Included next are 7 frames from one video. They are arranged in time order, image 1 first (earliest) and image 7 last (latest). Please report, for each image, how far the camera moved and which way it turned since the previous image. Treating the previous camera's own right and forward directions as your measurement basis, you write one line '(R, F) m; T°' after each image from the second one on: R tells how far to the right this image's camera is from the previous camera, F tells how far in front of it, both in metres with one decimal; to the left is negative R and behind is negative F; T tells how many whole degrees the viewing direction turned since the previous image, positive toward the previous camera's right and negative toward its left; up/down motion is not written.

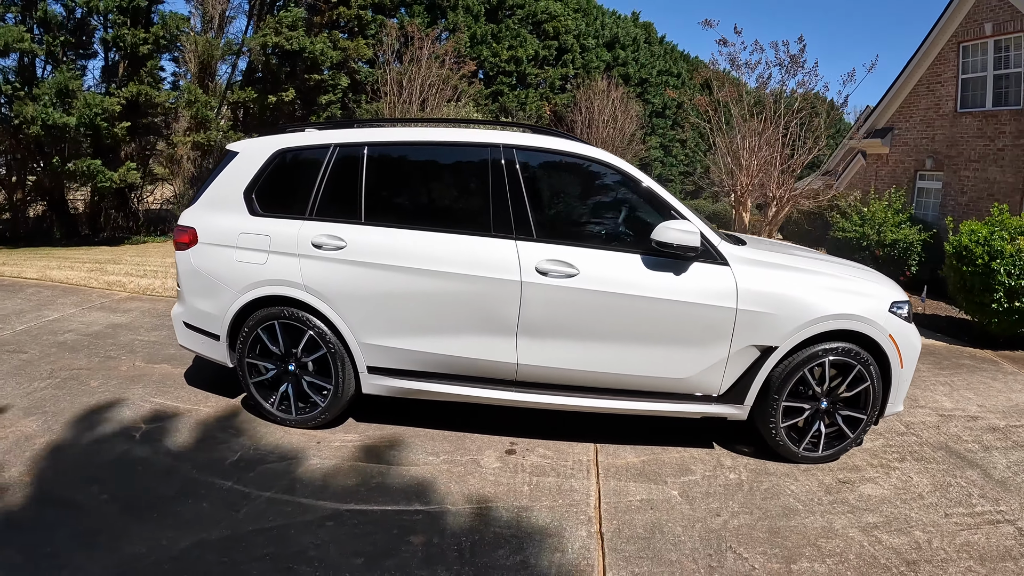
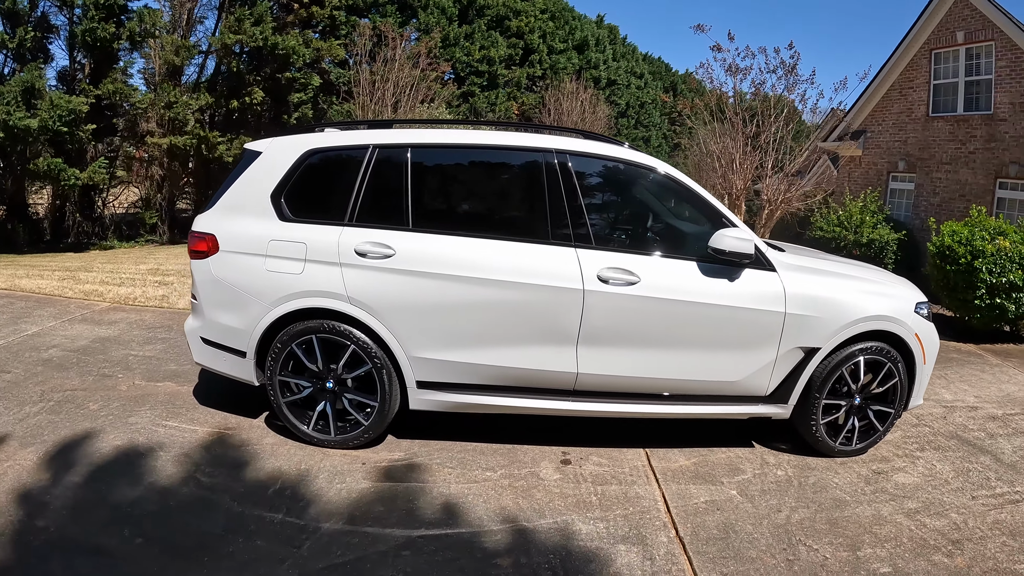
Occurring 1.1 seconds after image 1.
(-0.5, 0.0) m; +4°
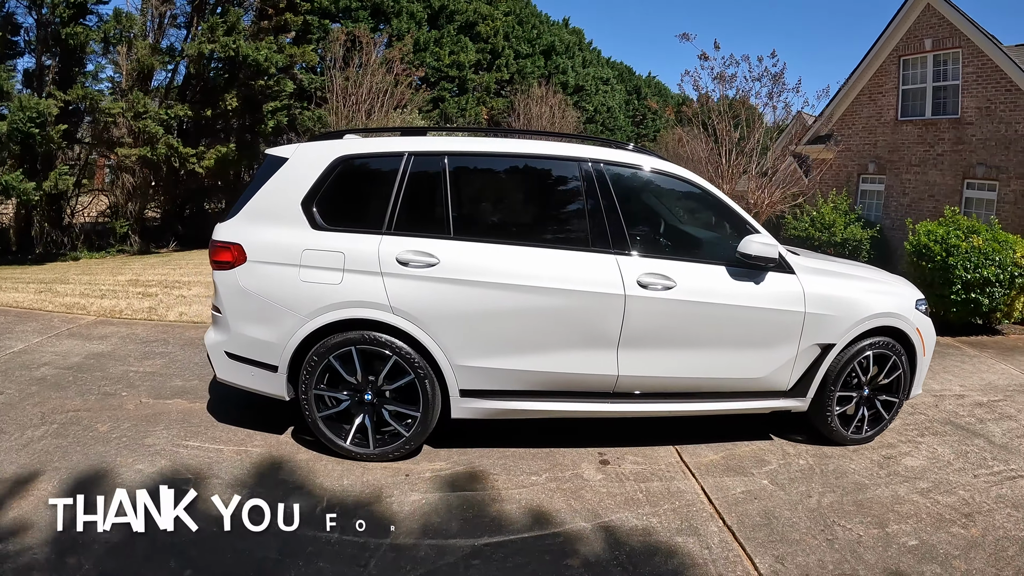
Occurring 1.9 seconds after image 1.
(-0.4, 0.0) m; +4°
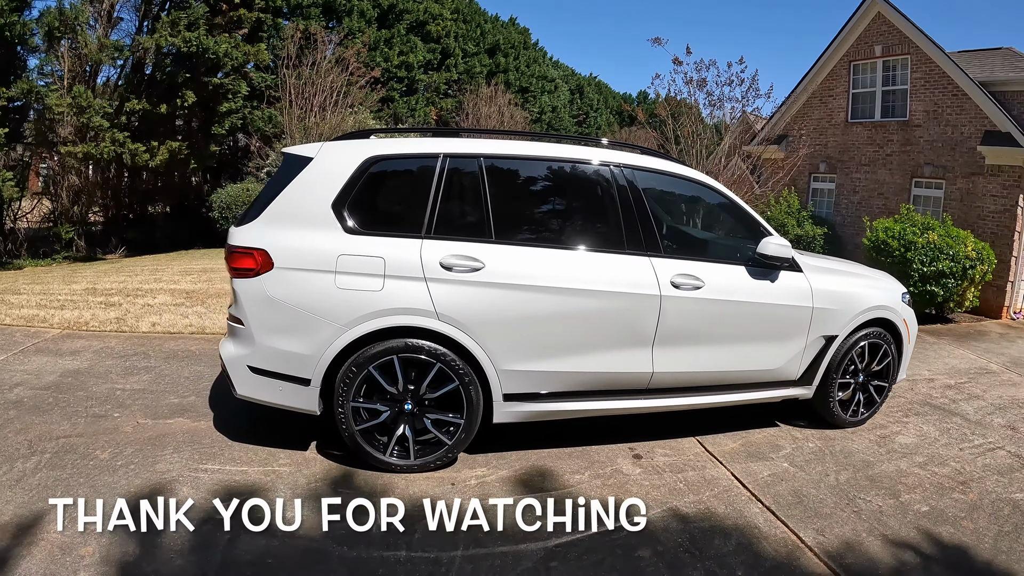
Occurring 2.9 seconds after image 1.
(-0.6, 0.0) m; +6°
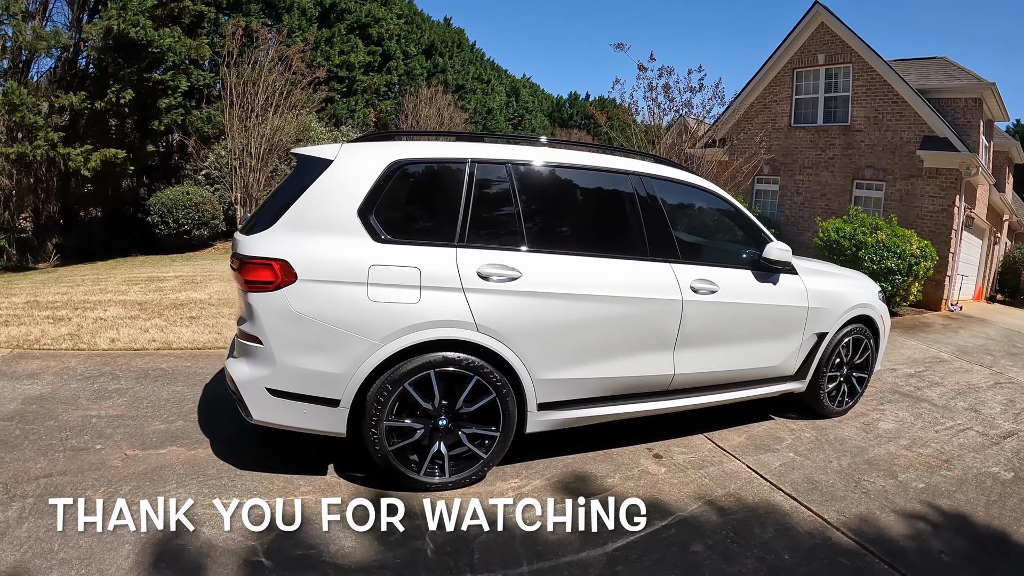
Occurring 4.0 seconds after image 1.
(-0.6, 0.0) m; +6°
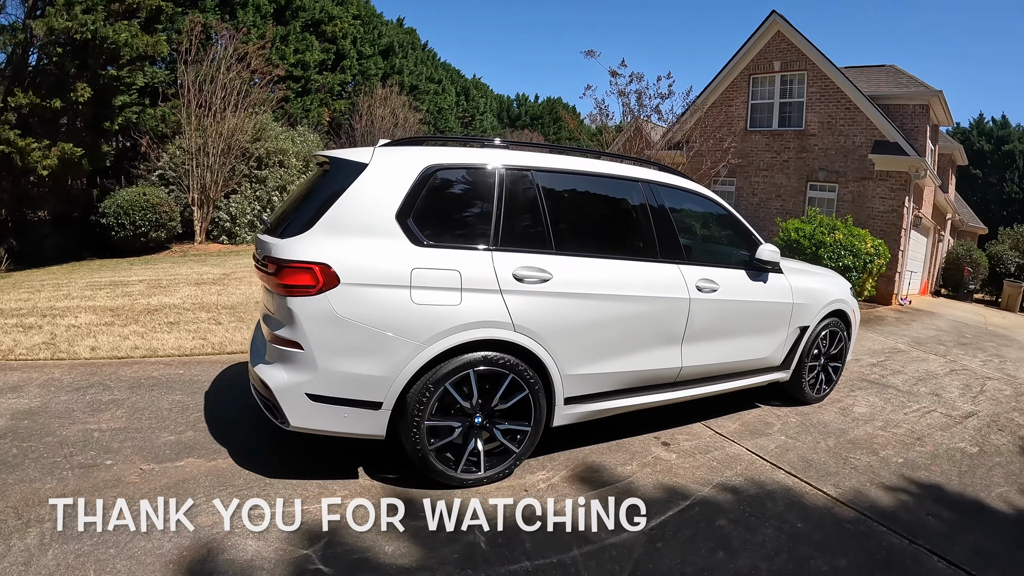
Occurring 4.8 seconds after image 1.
(-0.5, -0.1) m; +5°
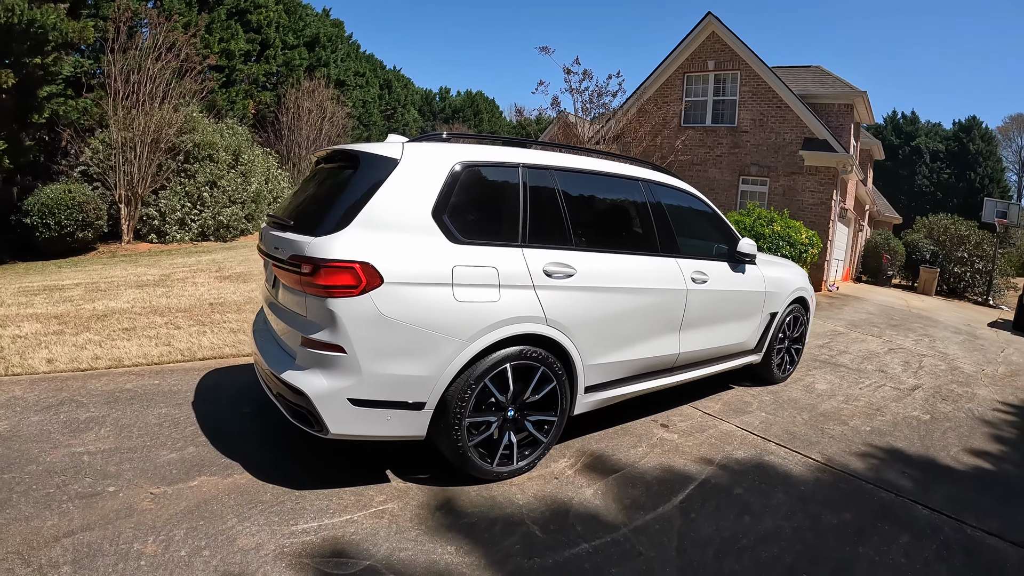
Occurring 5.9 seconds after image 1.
(-0.6, -0.1) m; +7°
